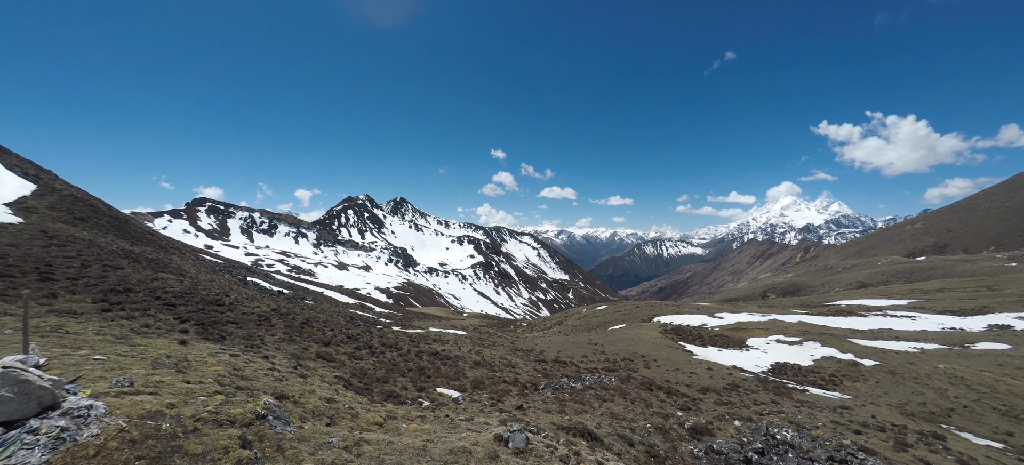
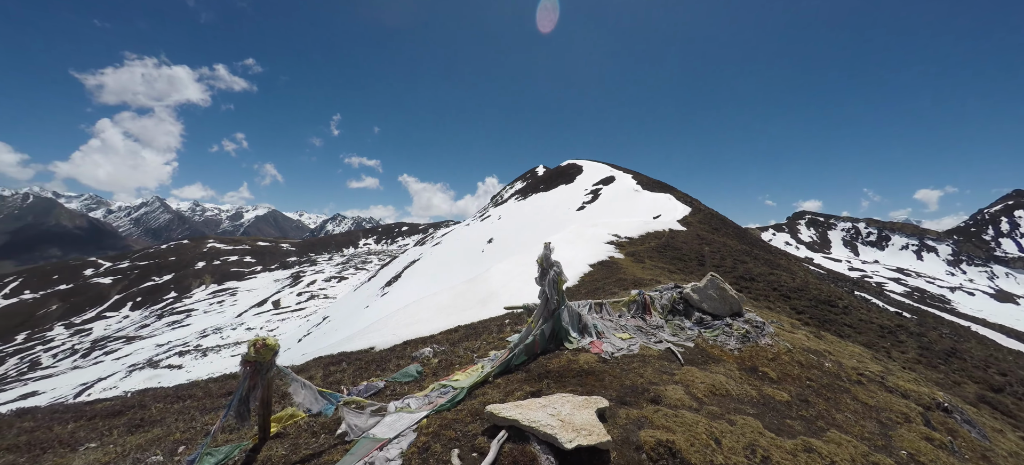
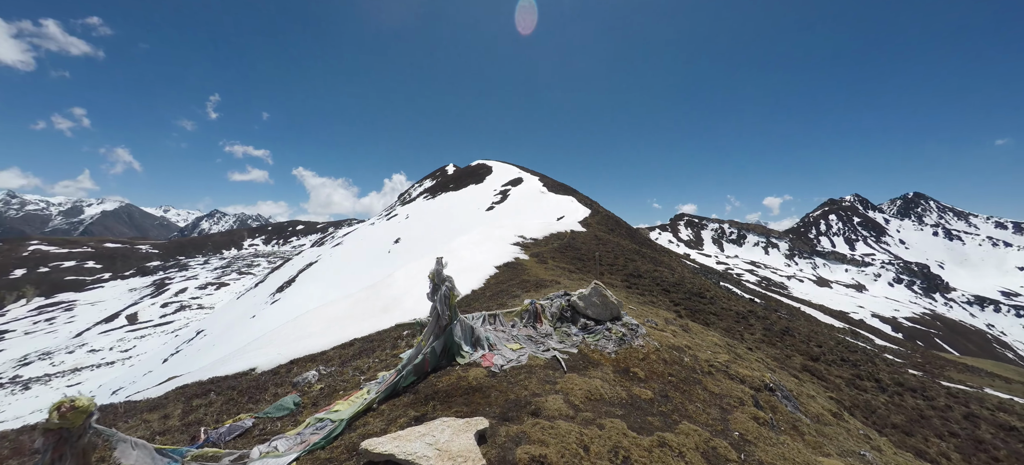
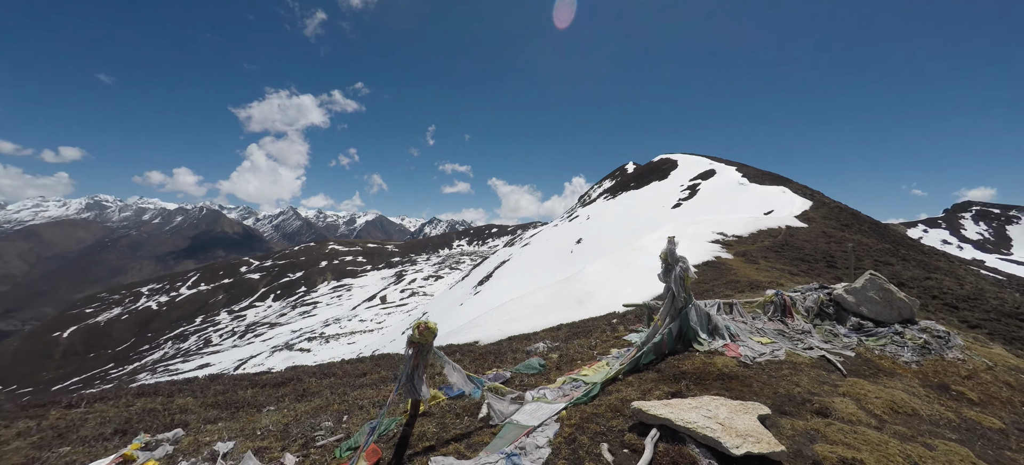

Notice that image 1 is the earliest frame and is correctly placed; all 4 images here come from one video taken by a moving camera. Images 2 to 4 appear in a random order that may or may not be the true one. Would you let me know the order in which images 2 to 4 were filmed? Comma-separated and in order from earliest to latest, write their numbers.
3, 2, 4
